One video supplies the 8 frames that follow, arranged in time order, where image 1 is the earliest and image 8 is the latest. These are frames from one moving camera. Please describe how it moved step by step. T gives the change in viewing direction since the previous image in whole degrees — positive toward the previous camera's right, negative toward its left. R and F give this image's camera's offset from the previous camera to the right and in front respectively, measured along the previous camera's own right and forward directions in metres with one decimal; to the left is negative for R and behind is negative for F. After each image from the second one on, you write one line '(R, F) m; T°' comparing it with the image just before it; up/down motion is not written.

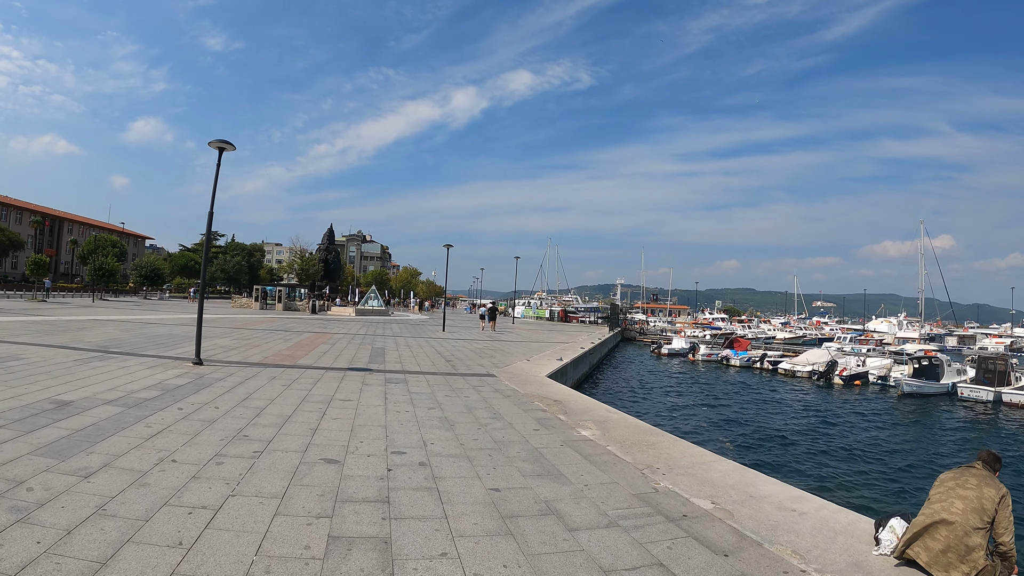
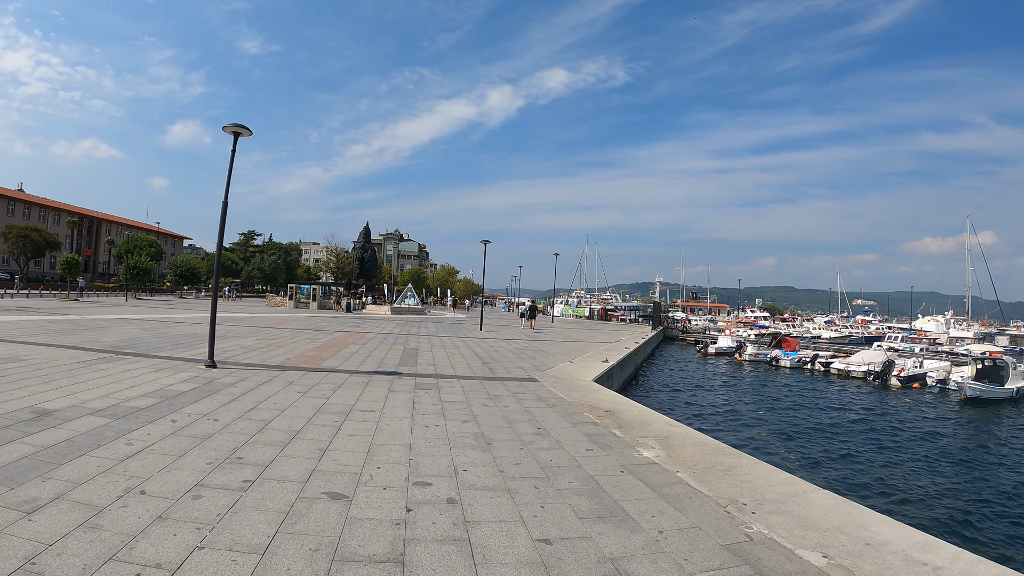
(-0.2, +1.4) m; -4°
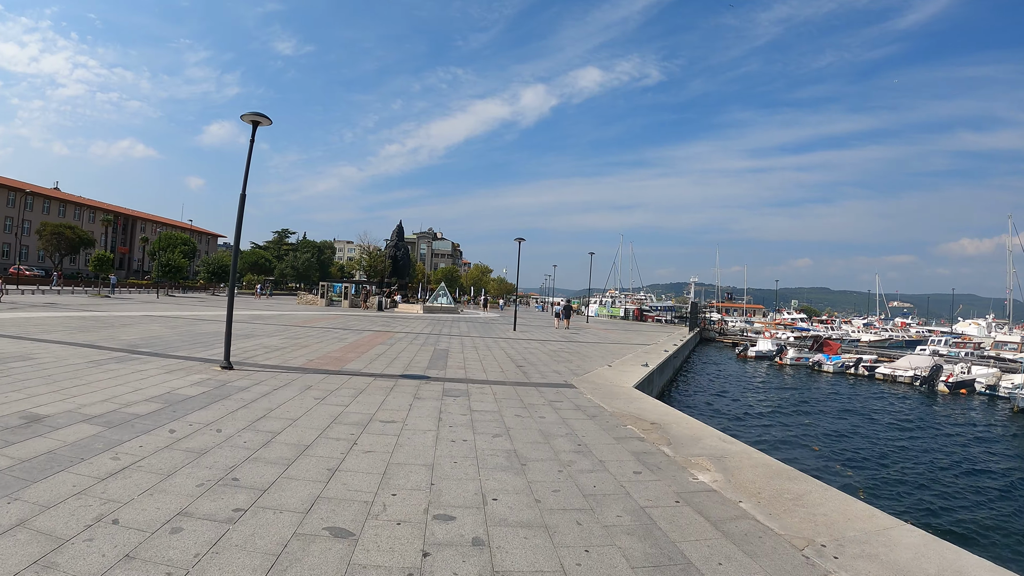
(-0.1, +0.9) m; -4°
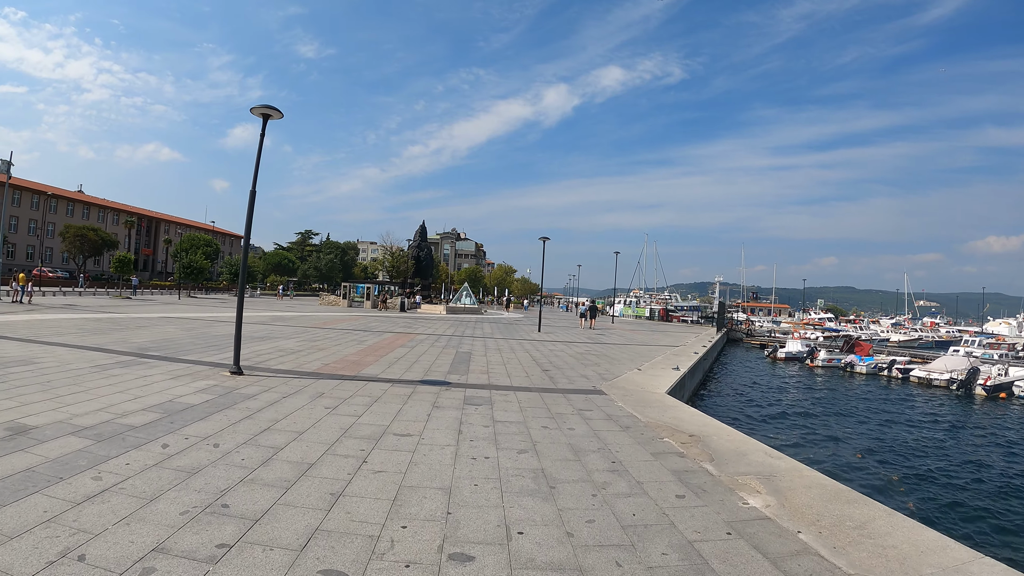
(-0.1, +0.7) m; -3°
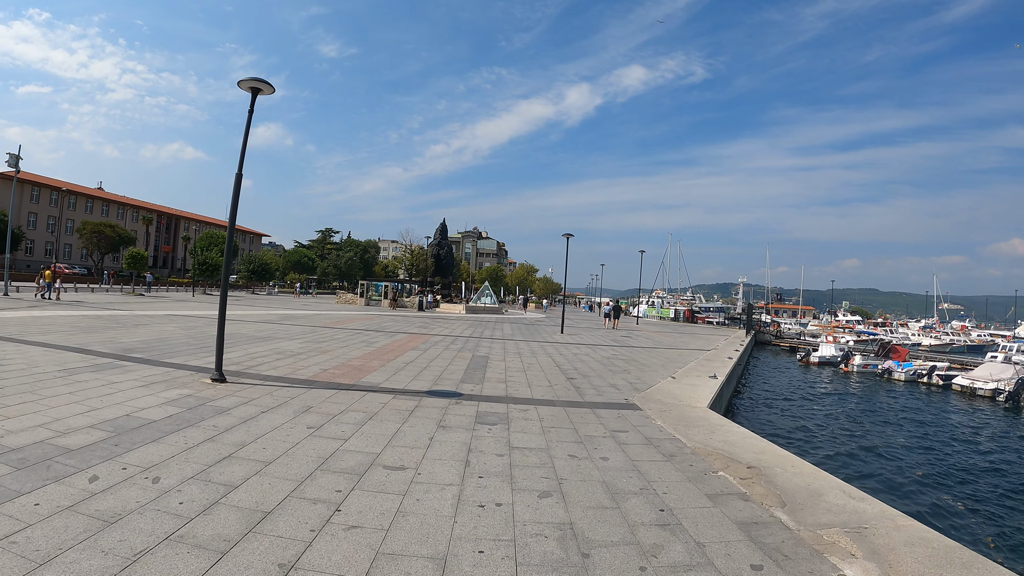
(0.0, +1.3) m; -3°
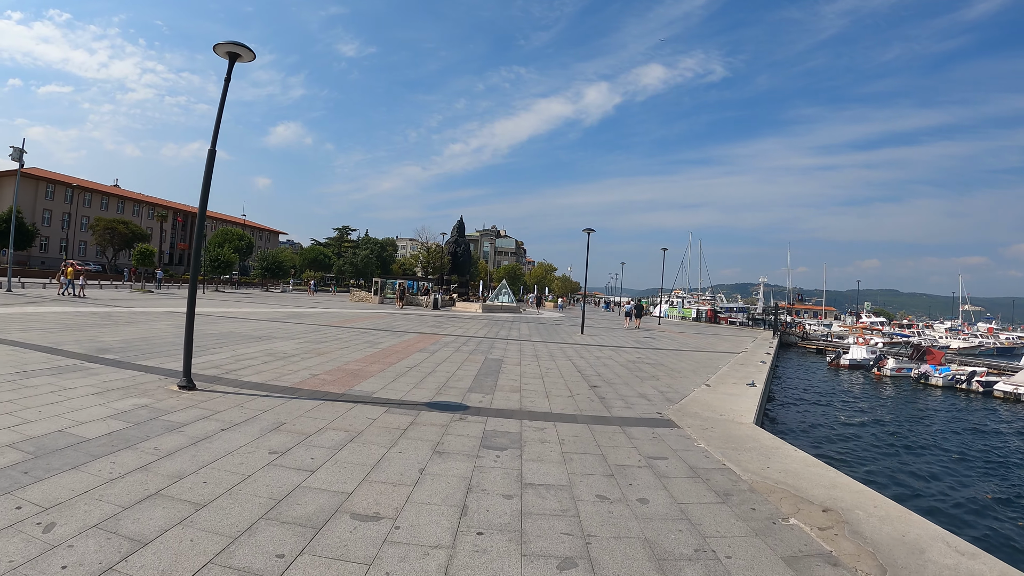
(+0.1, +1.2) m; -2°
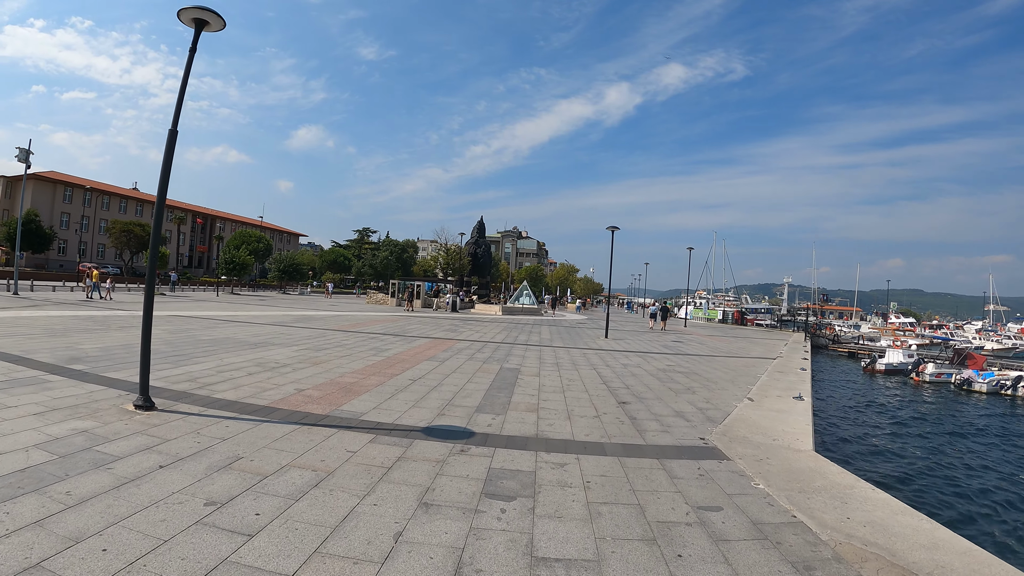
(+0.1, +1.1) m; -3°
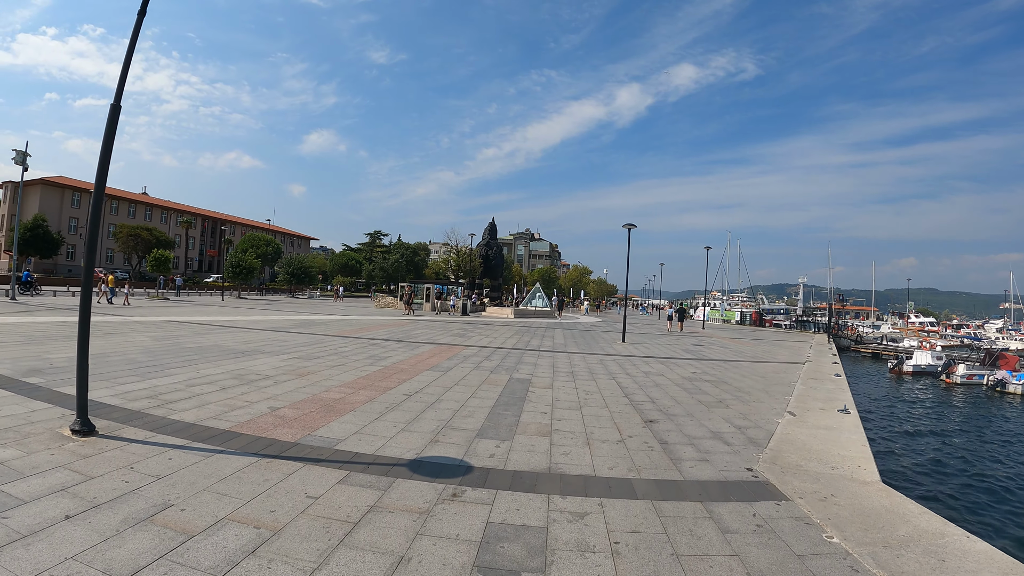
(+0.1, +1.0) m; -2°
